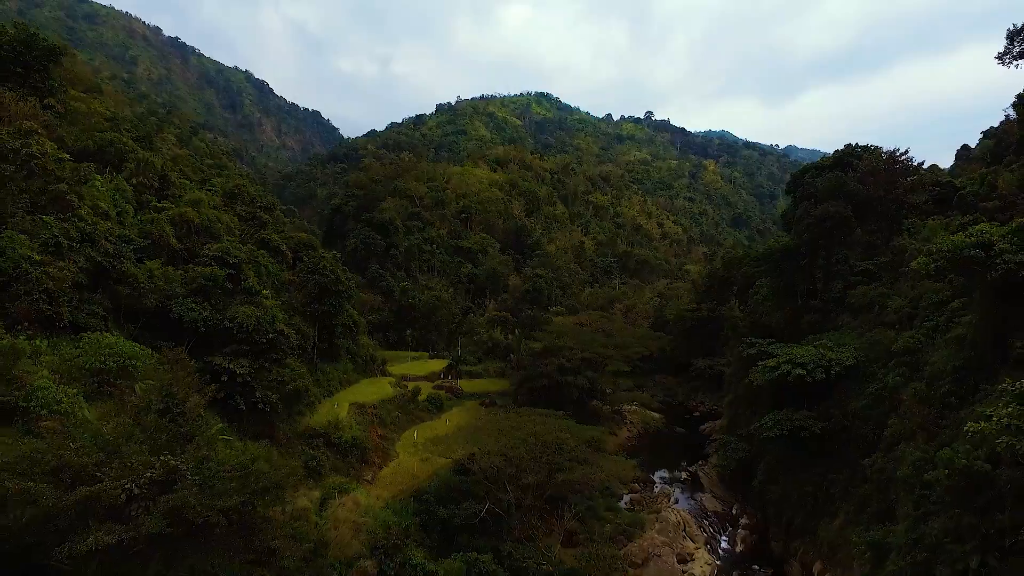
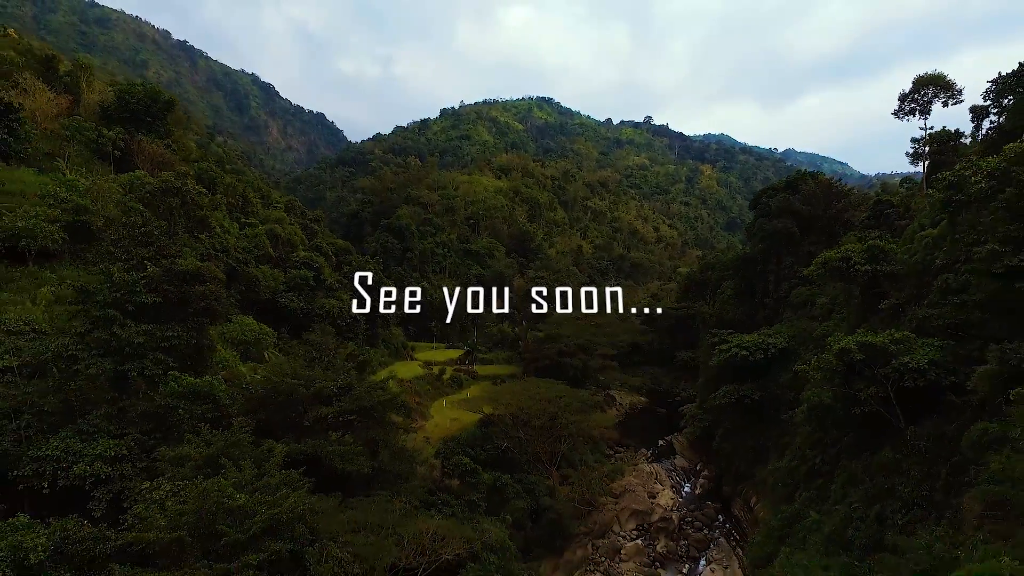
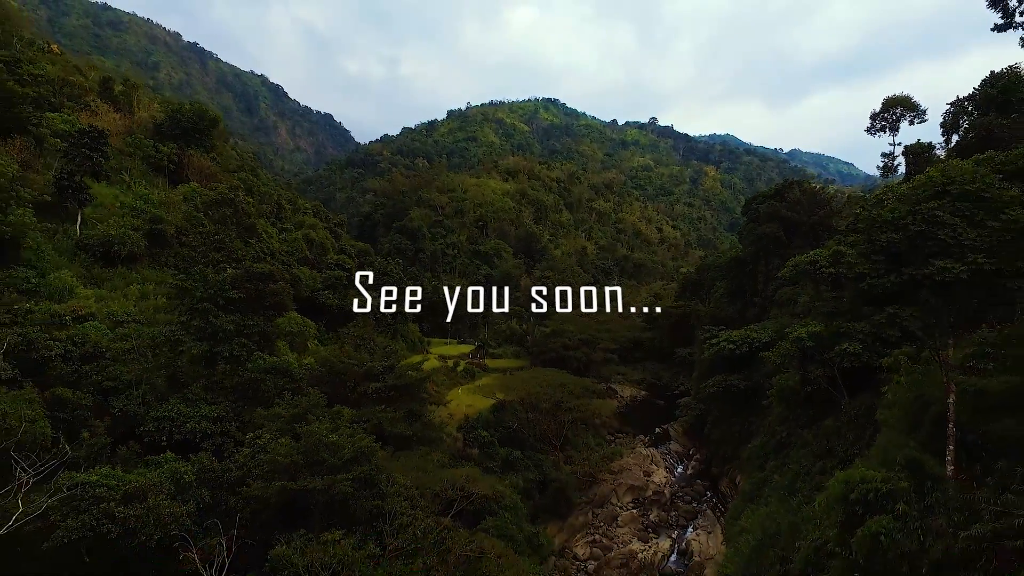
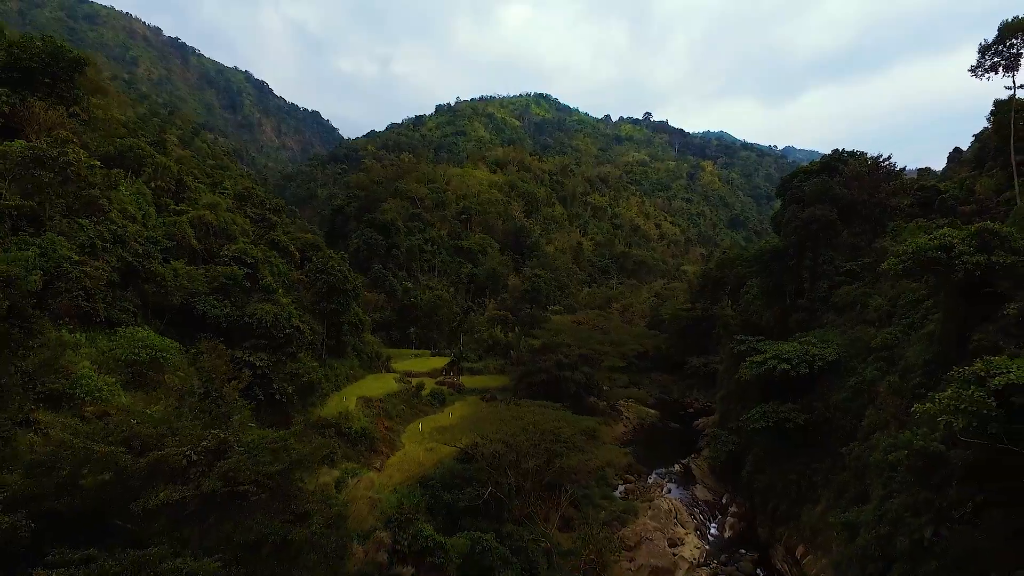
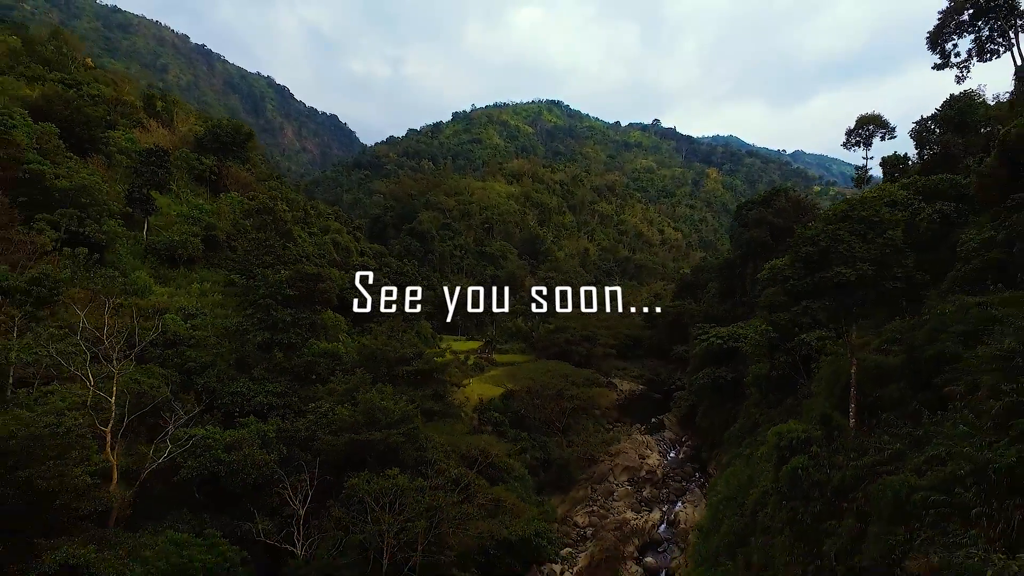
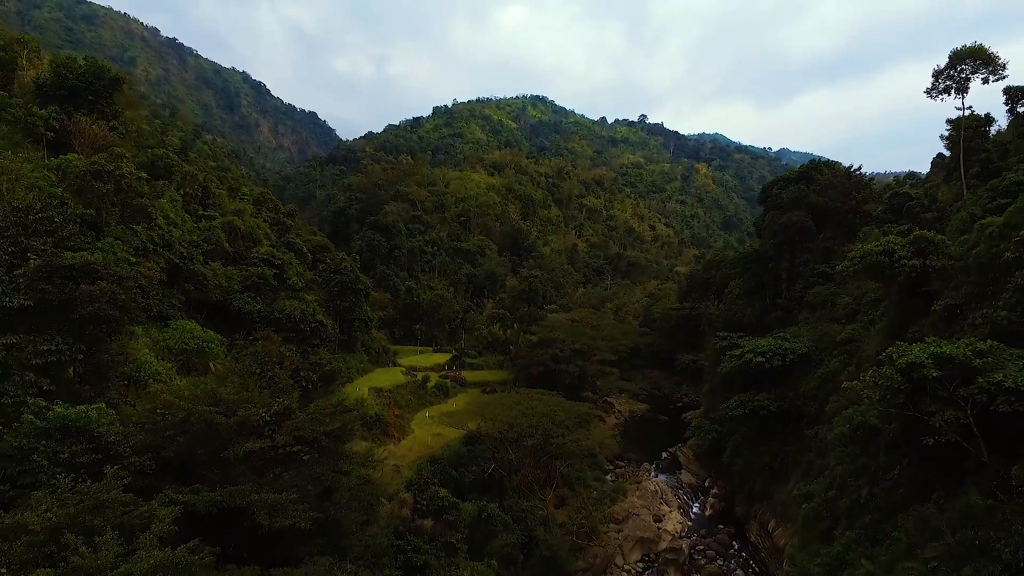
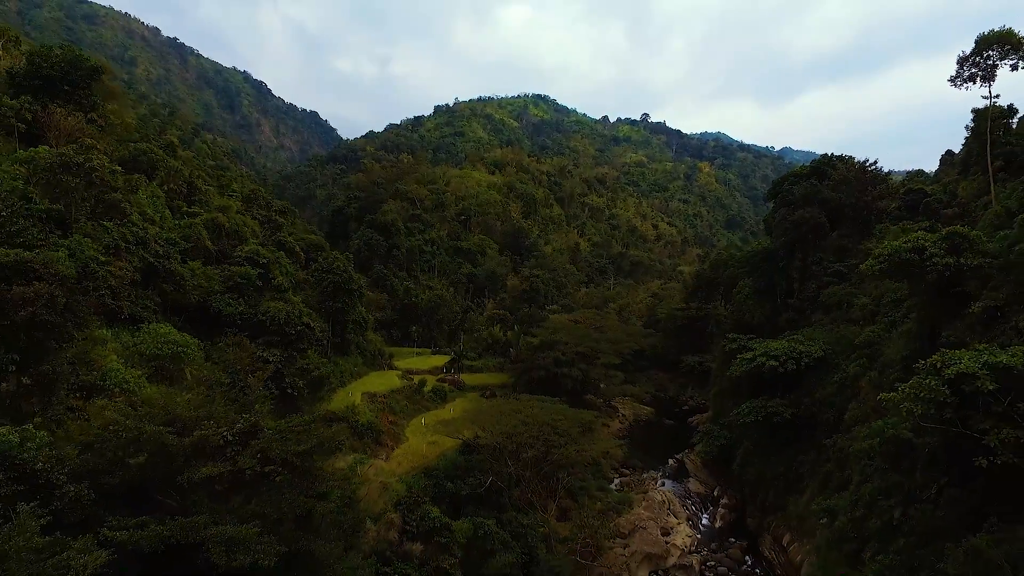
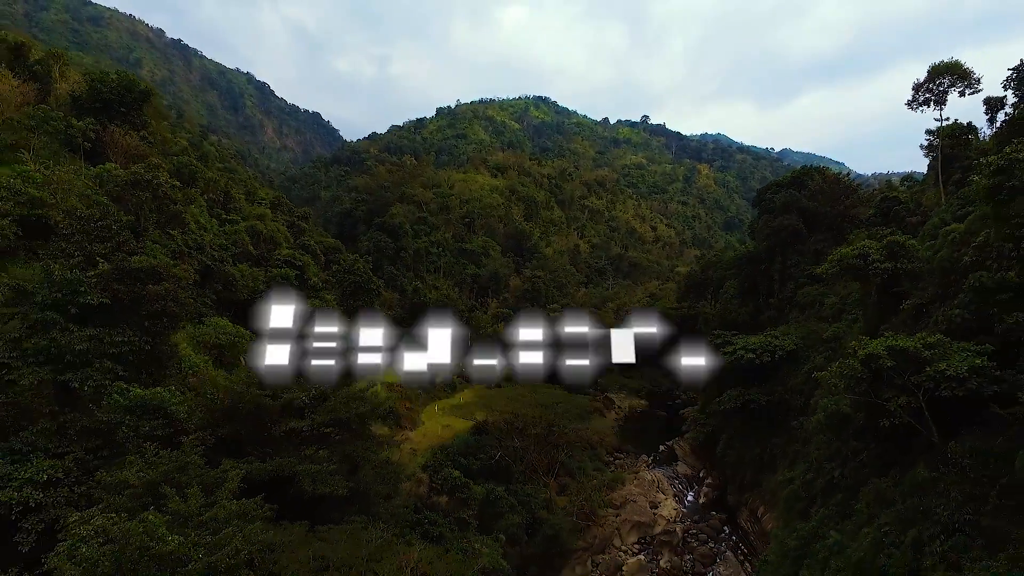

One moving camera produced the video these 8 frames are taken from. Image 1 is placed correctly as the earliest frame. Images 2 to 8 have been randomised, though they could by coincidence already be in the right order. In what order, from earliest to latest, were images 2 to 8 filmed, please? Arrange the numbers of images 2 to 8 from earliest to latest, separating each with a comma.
4, 7, 6, 8, 2, 3, 5
